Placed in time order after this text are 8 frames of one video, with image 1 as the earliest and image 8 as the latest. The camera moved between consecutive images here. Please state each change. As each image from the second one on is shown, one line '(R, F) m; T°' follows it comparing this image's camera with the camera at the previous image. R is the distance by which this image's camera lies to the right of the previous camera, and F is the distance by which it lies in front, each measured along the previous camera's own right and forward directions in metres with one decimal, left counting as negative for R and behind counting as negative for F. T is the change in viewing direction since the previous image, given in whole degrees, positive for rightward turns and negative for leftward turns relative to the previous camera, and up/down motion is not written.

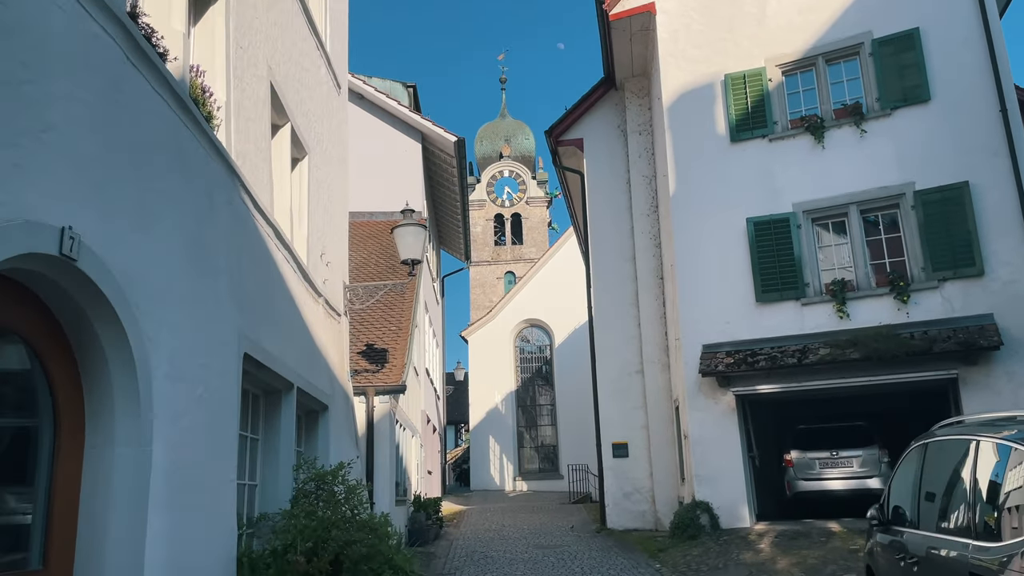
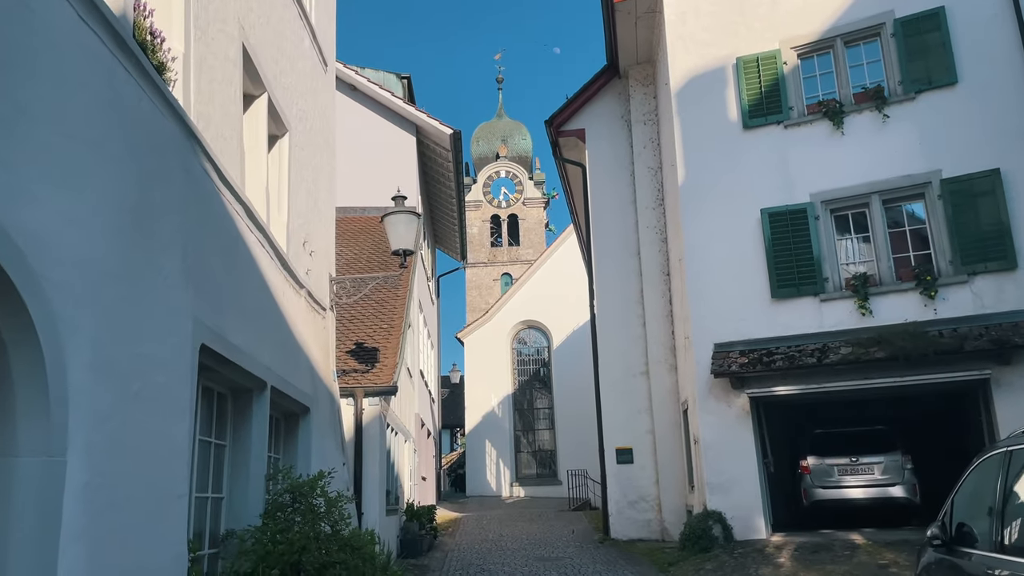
(0.0, +0.8) m; 0°
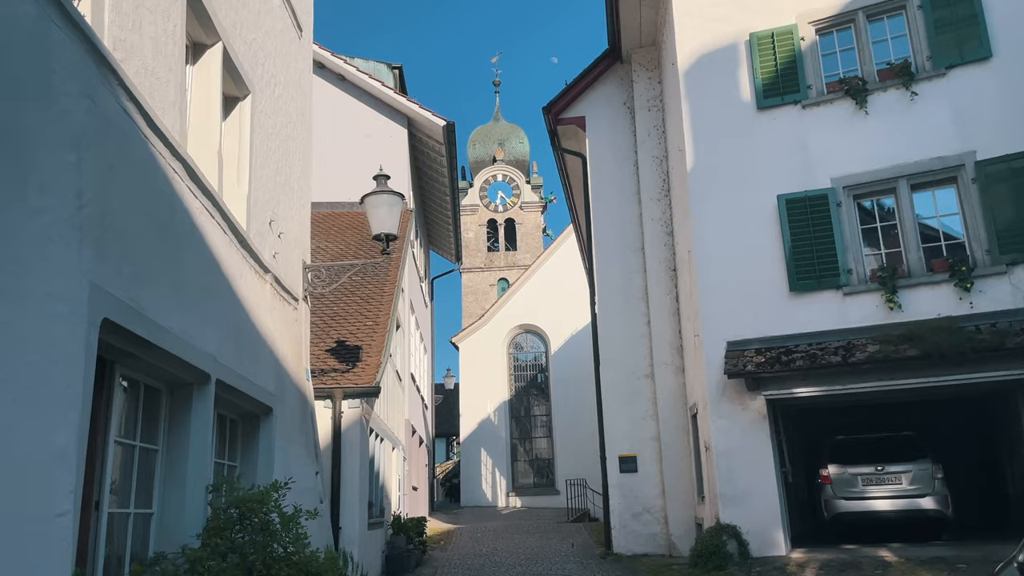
(0.0, +1.0) m; 0°
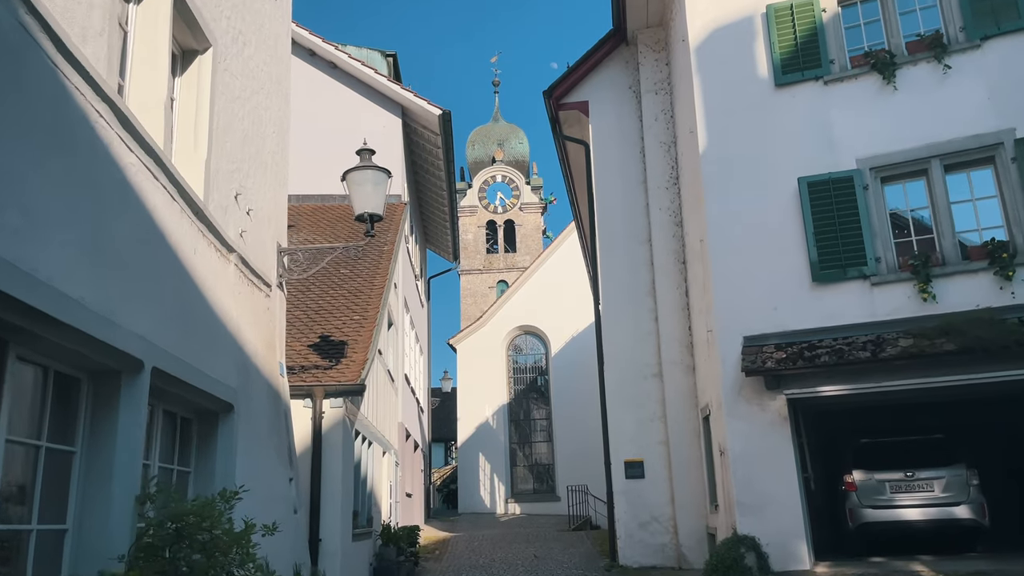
(0.0, +0.9) m; 0°
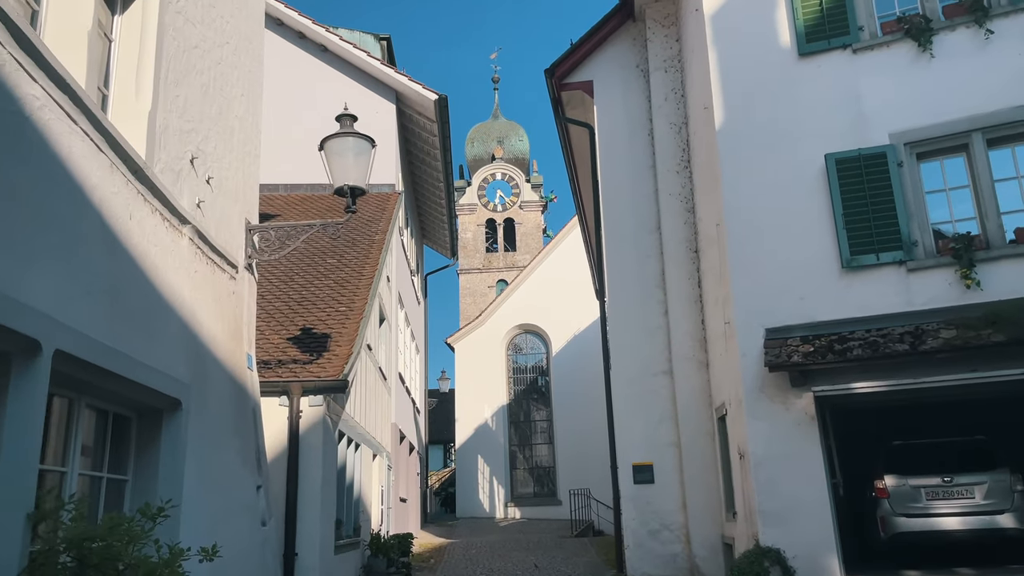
(0.0, +0.9) m; 0°
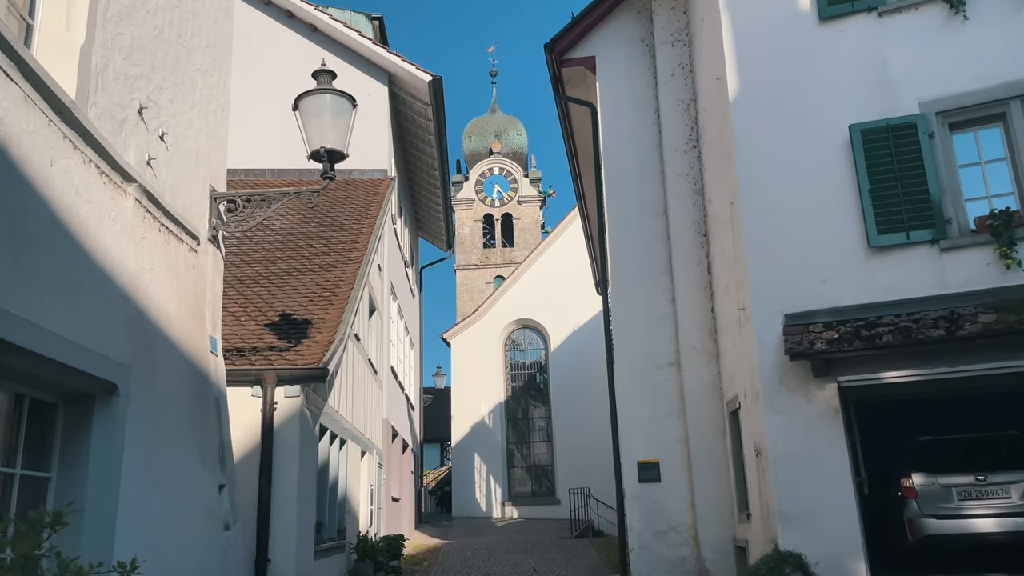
(0.0, +0.8) m; 0°
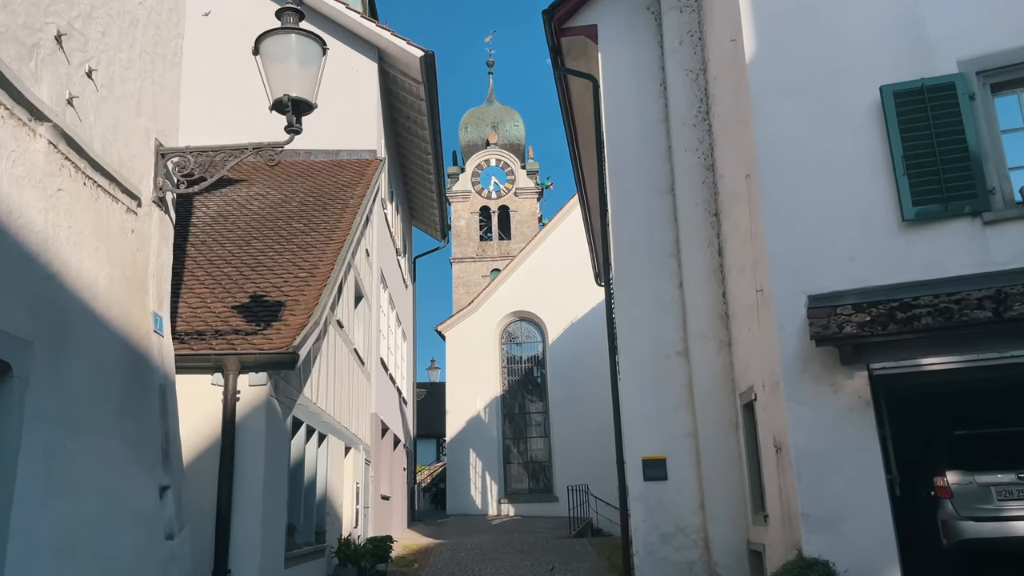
(0.0, +0.8) m; 0°
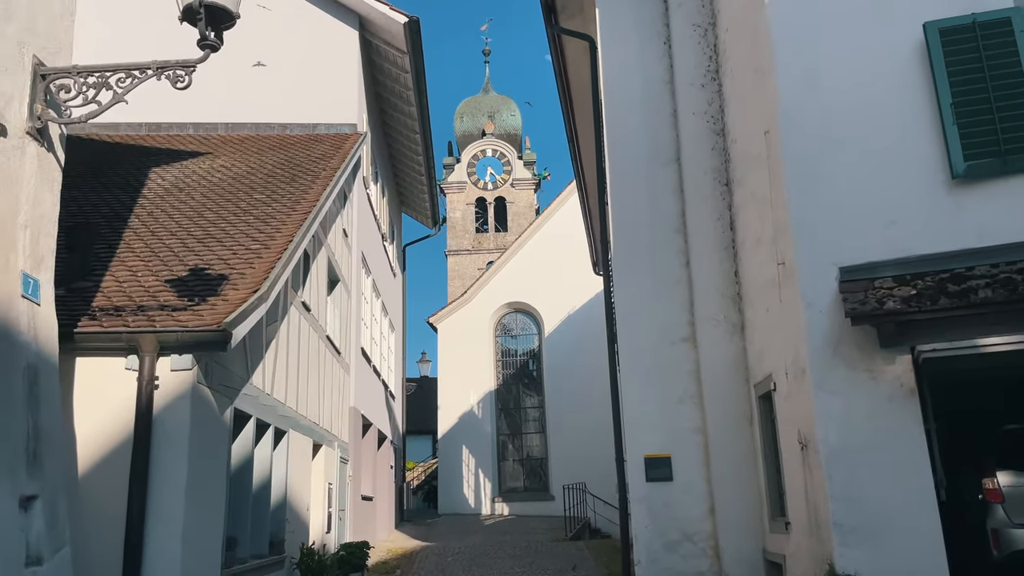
(+0.1, +1.1) m; 0°
